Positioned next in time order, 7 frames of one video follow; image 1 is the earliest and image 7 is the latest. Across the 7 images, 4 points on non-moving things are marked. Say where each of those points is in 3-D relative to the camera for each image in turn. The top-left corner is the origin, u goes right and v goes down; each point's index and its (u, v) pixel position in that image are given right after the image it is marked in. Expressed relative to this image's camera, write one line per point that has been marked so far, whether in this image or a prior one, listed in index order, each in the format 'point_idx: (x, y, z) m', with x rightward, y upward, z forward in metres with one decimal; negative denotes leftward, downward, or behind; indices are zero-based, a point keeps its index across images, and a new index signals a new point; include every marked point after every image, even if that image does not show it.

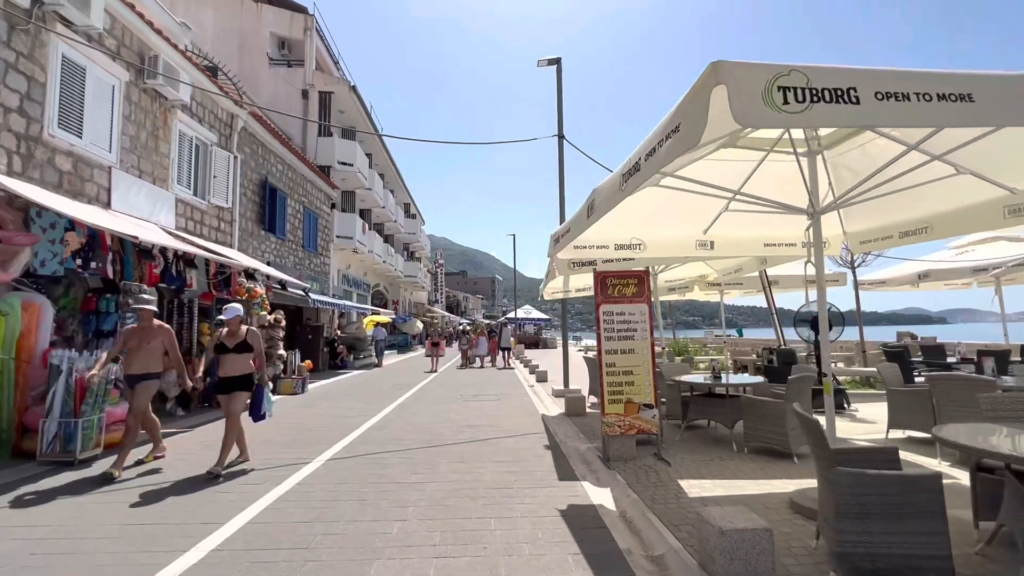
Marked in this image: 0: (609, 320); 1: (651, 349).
0: (+1.1, -0.4, +5.6) m
1: (+1.6, -0.7, +5.6) m
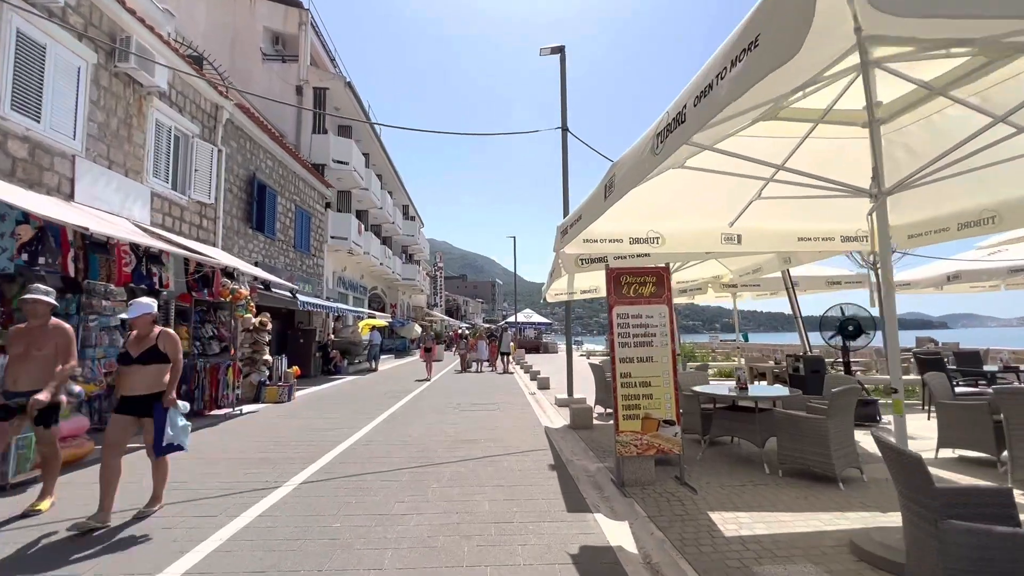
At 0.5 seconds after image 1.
0: (+1.2, -0.4, +4.9) m
1: (+1.7, -0.7, +4.9) m
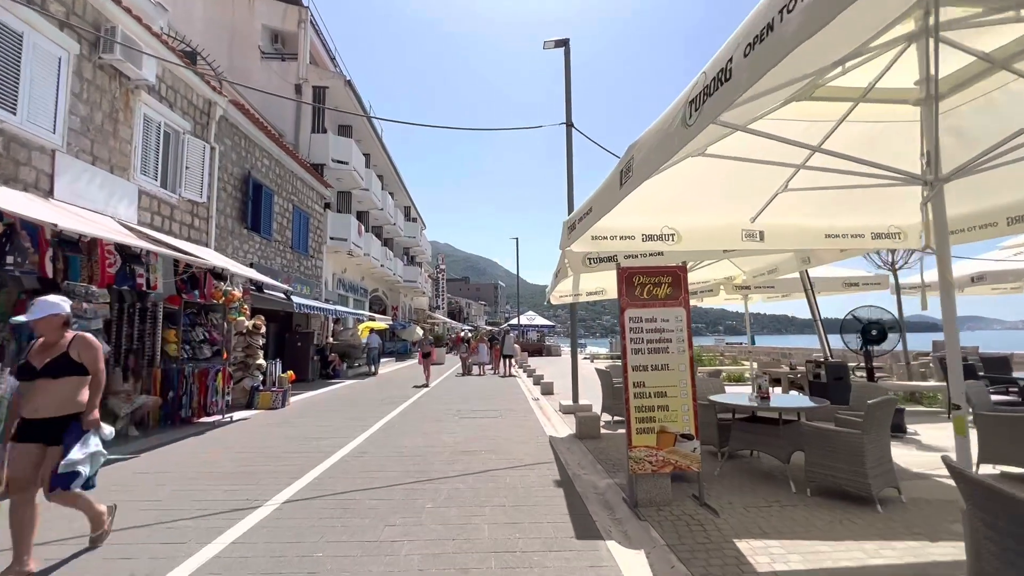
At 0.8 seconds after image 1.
0: (+1.2, -0.4, +4.5) m
1: (+1.7, -0.7, +4.4) m
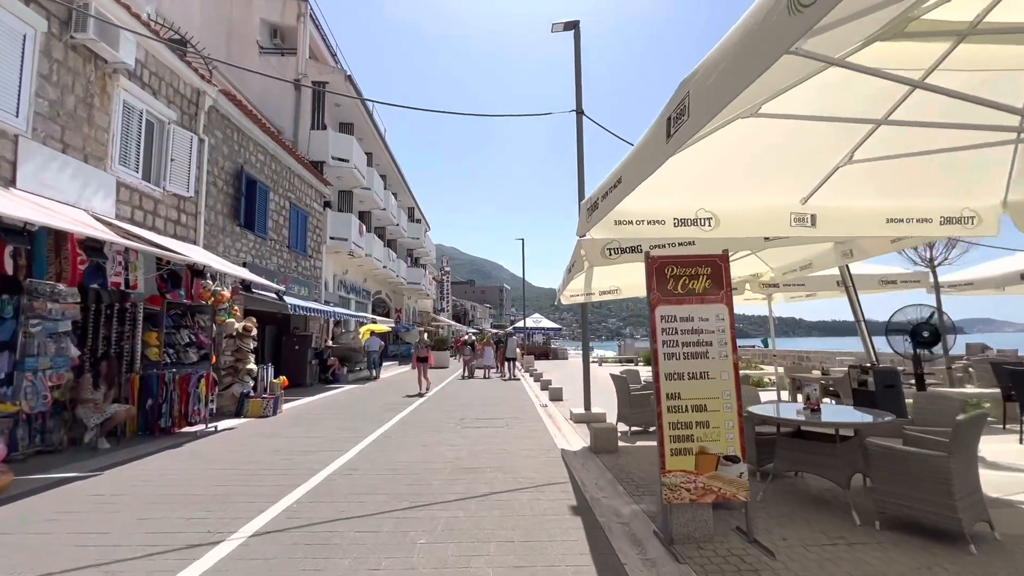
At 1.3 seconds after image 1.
0: (+1.3, -0.3, +3.8) m
1: (+1.8, -0.7, +3.7) m
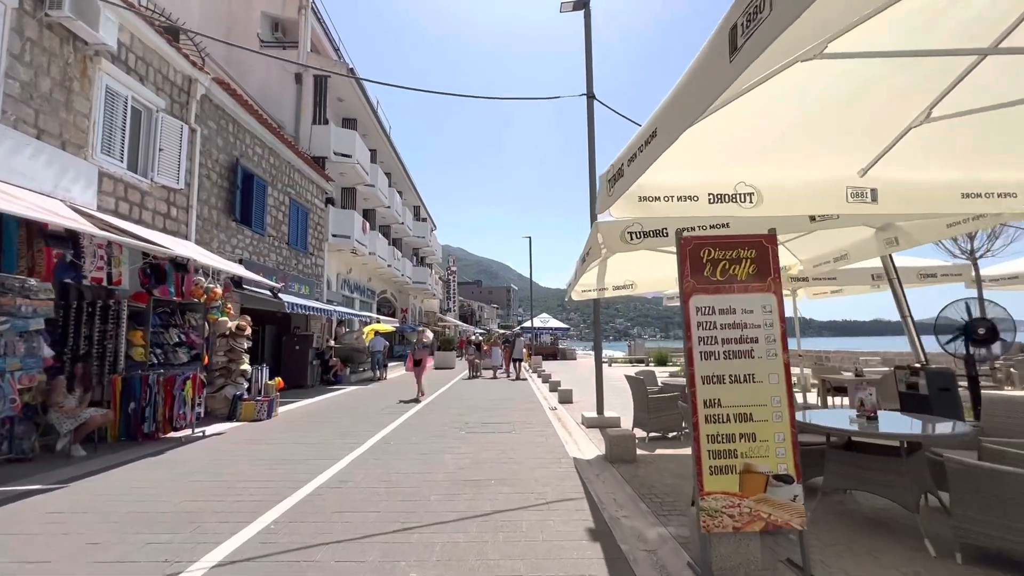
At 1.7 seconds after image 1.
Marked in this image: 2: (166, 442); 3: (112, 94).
0: (+1.3, -0.2, +3.2) m
1: (+1.8, -0.6, +3.1) m
2: (-5.4, -2.4, +7.3) m
3: (-6.8, +3.3, +8.1) m
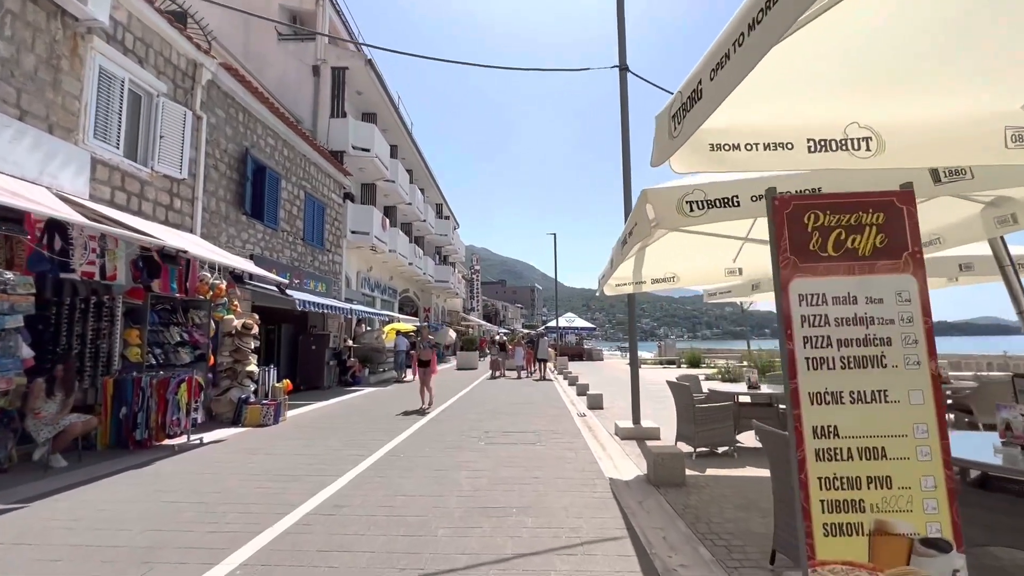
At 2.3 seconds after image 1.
0: (+1.4, -0.1, +2.2) m
1: (+1.9, -0.5, +2.1) m
2: (-5.0, -2.3, +6.7) m
3: (-6.5, +3.4, +7.5) m
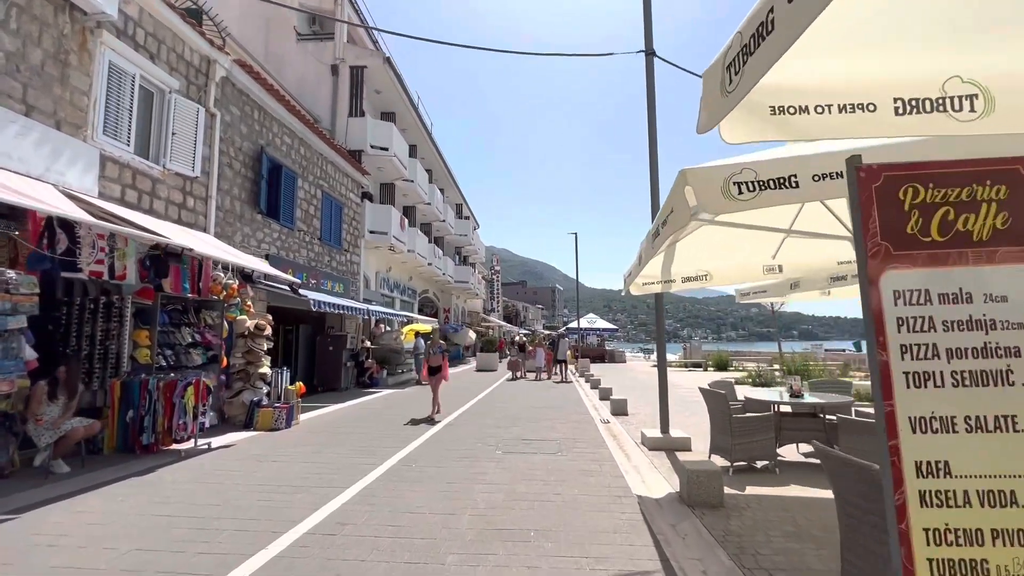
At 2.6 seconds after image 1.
0: (+1.5, -0.1, +1.7) m
1: (+2.0, -0.5, +1.6) m
2: (-4.8, -2.3, +6.5) m
3: (-6.2, +3.4, +7.4) m
